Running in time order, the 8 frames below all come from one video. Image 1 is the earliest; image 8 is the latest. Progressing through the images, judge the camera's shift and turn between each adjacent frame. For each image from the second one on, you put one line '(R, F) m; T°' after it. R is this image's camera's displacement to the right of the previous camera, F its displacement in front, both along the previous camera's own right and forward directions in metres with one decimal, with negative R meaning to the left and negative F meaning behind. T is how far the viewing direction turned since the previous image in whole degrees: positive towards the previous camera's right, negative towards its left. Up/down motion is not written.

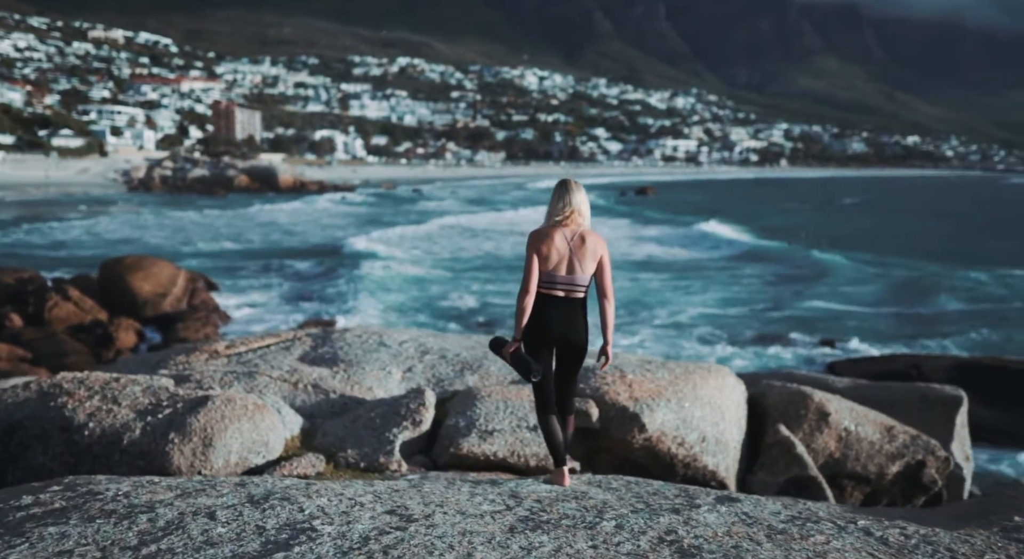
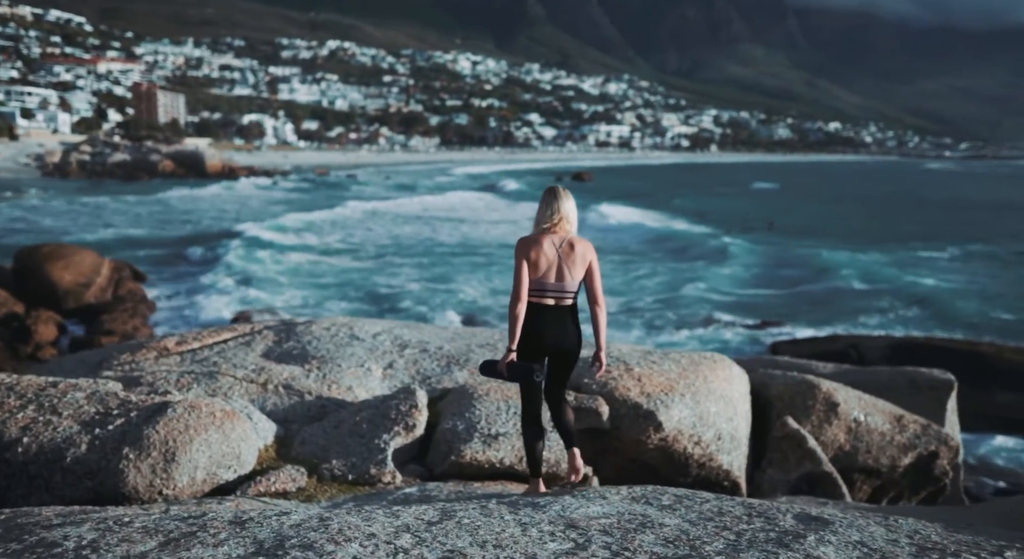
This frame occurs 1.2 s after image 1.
(-0.4, +0.6) m; +4°
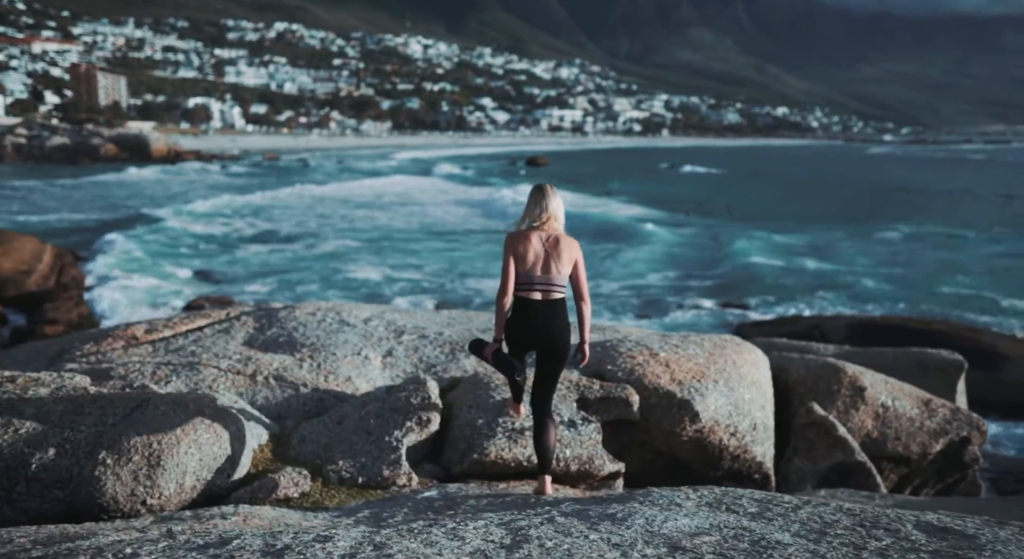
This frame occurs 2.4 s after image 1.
(-0.3, +0.5) m; +3°
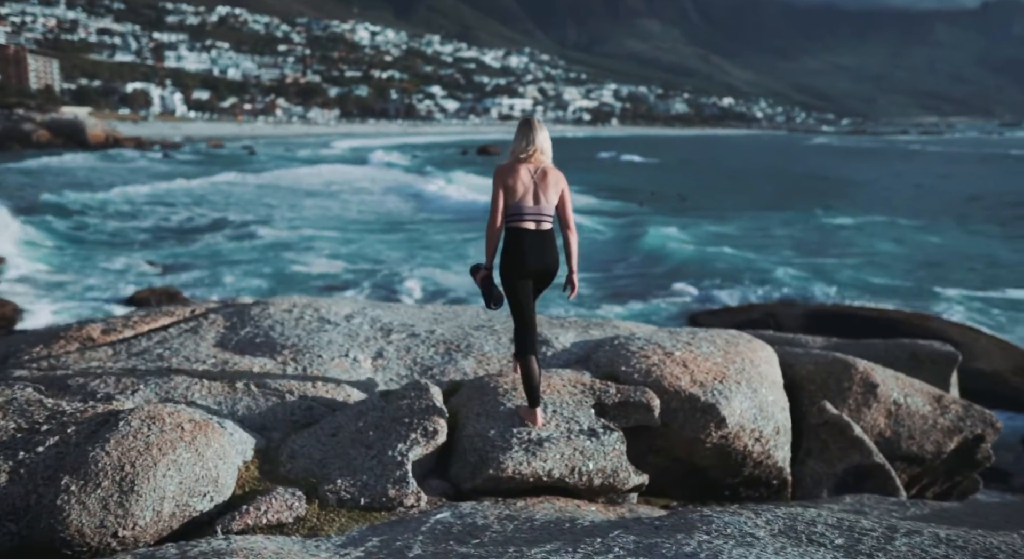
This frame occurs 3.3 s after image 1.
(-0.3, +0.4) m; +3°
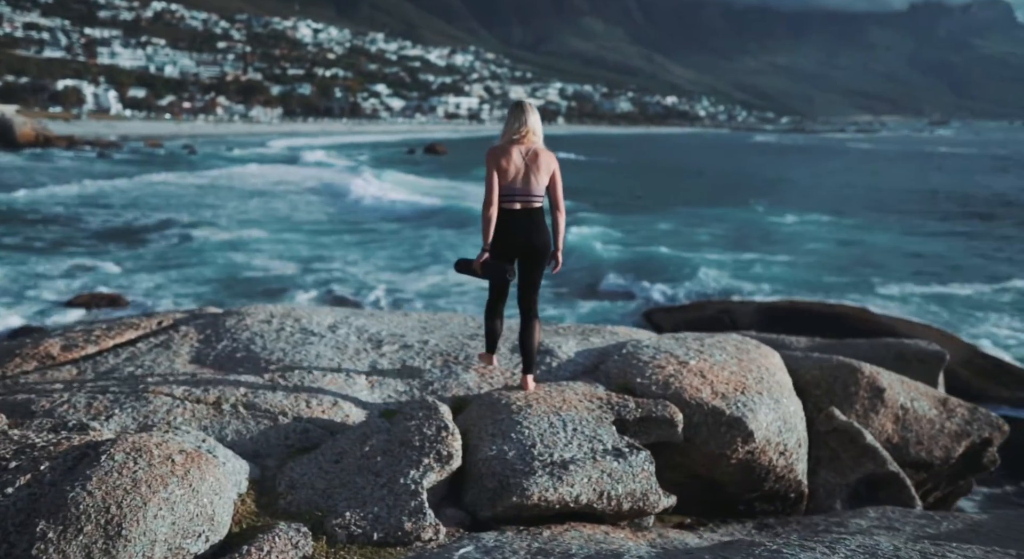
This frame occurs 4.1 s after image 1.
(-0.3, +0.3) m; +3°
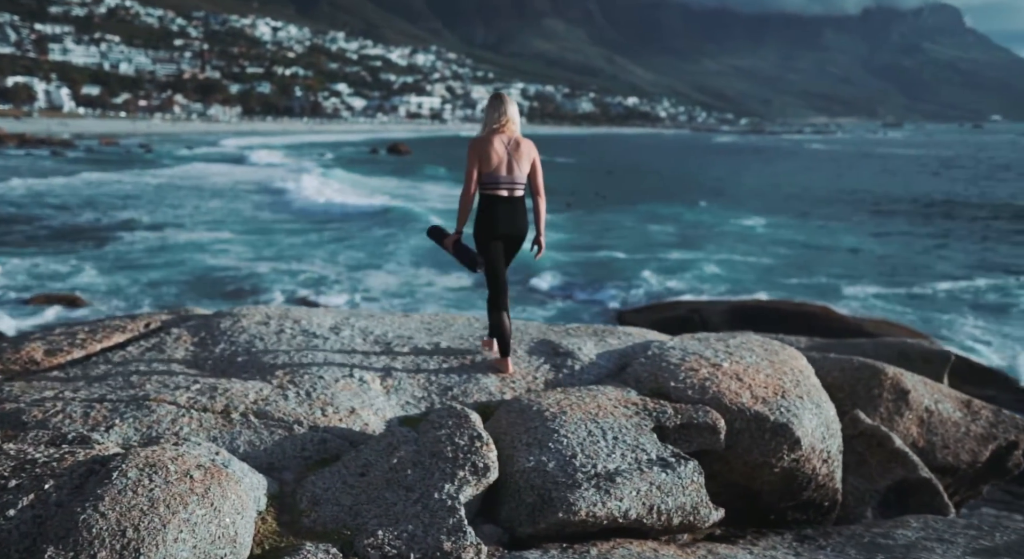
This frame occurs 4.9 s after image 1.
(-0.3, +0.2) m; +2°
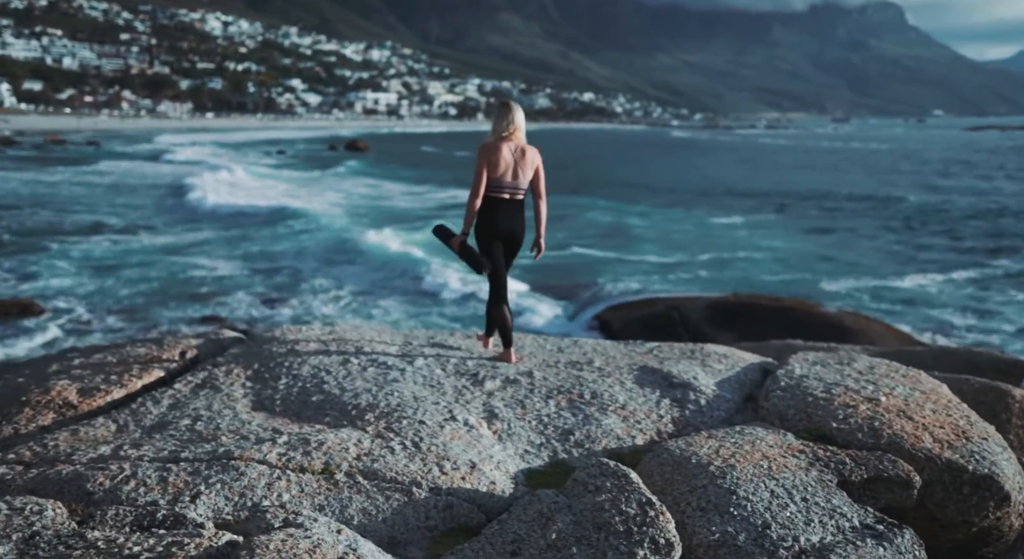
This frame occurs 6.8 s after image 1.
(-0.7, +0.6) m; +3°
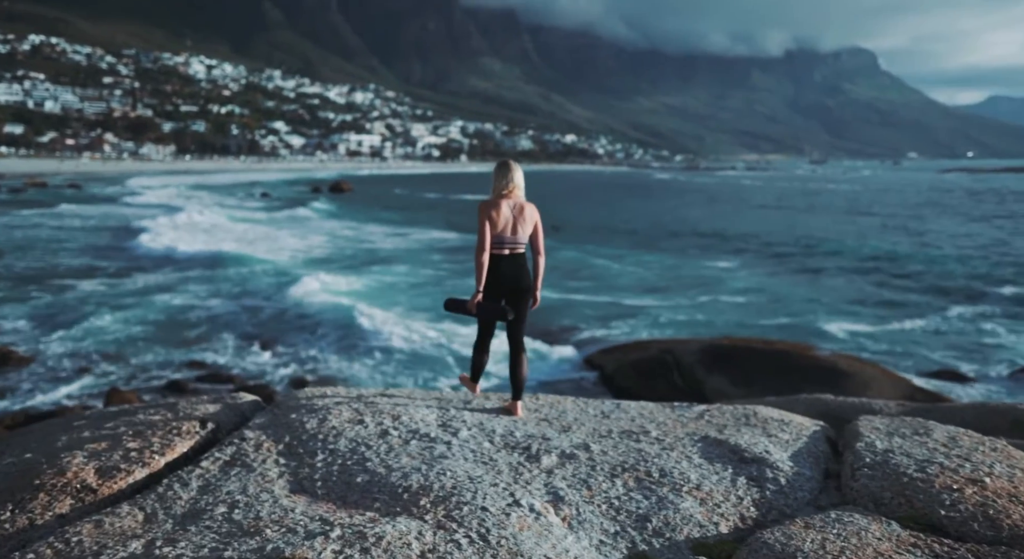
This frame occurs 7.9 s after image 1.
(-0.3, +0.3) m; +1°
